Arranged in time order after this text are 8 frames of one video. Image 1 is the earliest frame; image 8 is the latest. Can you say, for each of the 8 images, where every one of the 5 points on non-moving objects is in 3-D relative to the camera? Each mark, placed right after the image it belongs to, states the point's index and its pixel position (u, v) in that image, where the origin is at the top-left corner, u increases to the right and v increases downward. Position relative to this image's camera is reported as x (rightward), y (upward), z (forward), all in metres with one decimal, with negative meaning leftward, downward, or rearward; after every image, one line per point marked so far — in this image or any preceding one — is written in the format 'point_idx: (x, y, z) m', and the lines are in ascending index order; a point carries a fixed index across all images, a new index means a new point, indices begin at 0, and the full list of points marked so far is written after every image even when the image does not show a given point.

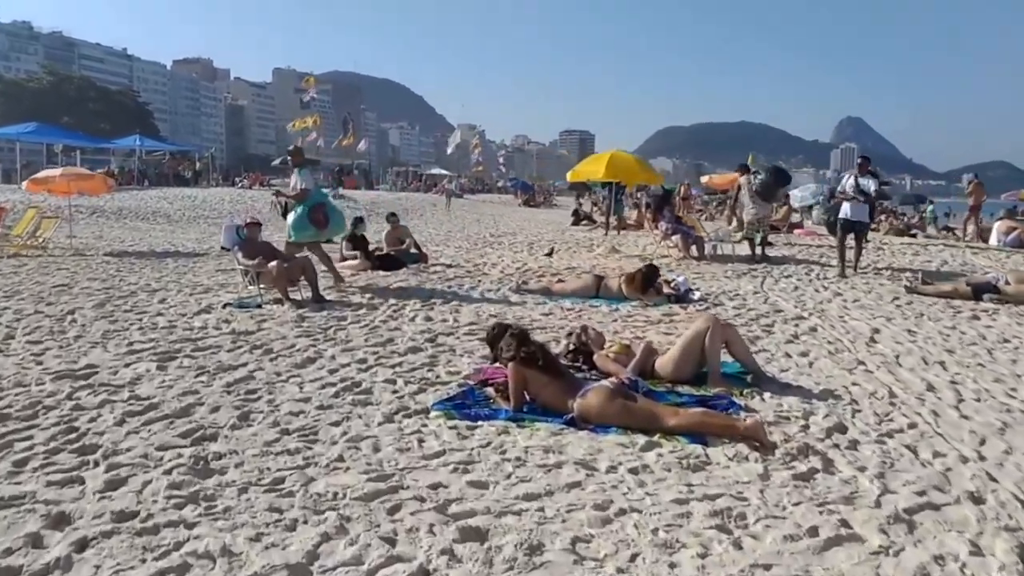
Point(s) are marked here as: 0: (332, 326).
0: (-1.5, -0.3, +6.9) m
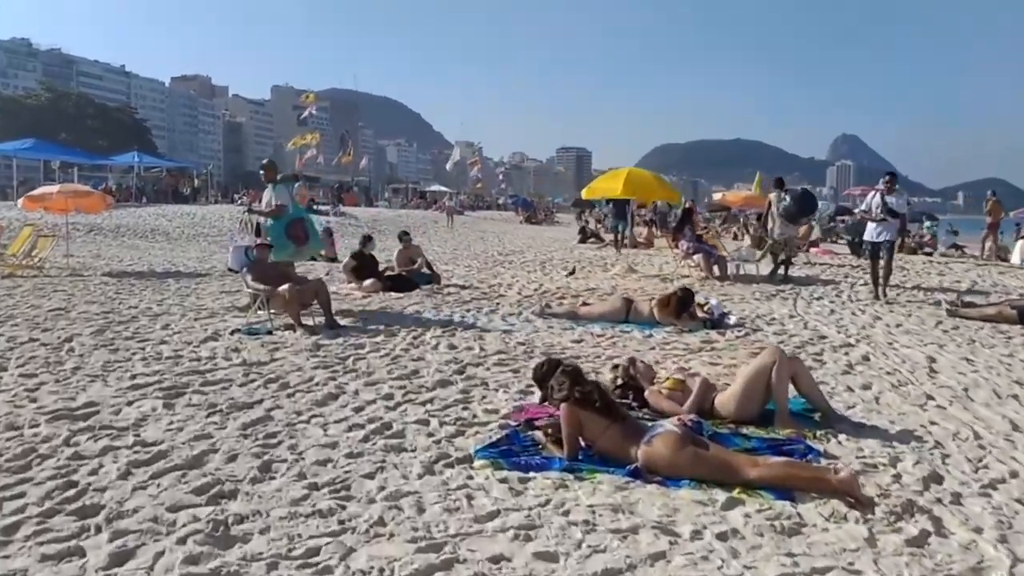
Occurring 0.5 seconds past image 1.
0: (-1.3, -0.5, +6.4) m
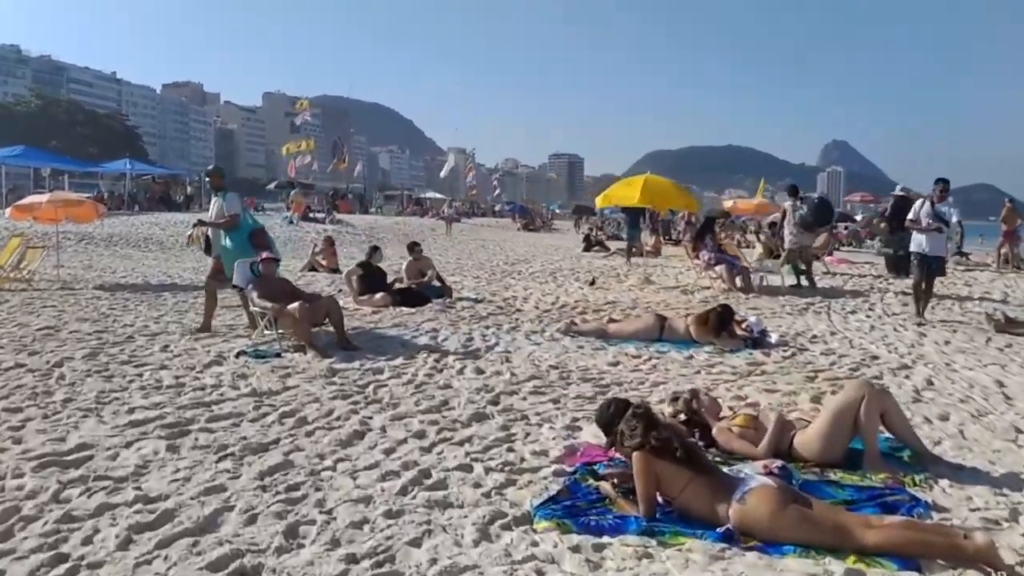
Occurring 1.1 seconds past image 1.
0: (-1.0, -0.7, +5.8) m
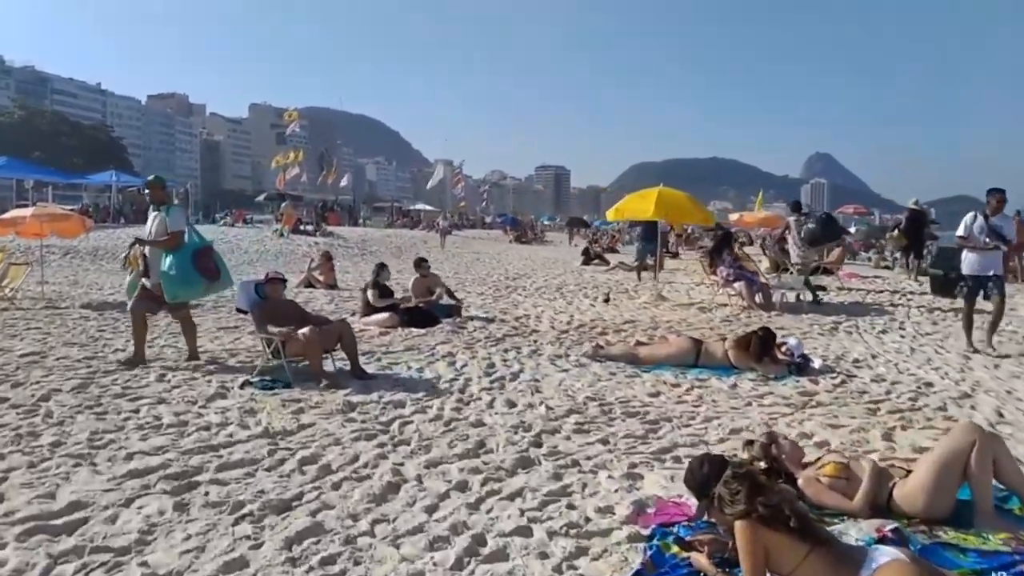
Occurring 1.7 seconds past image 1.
0: (-0.7, -0.9, +5.2) m
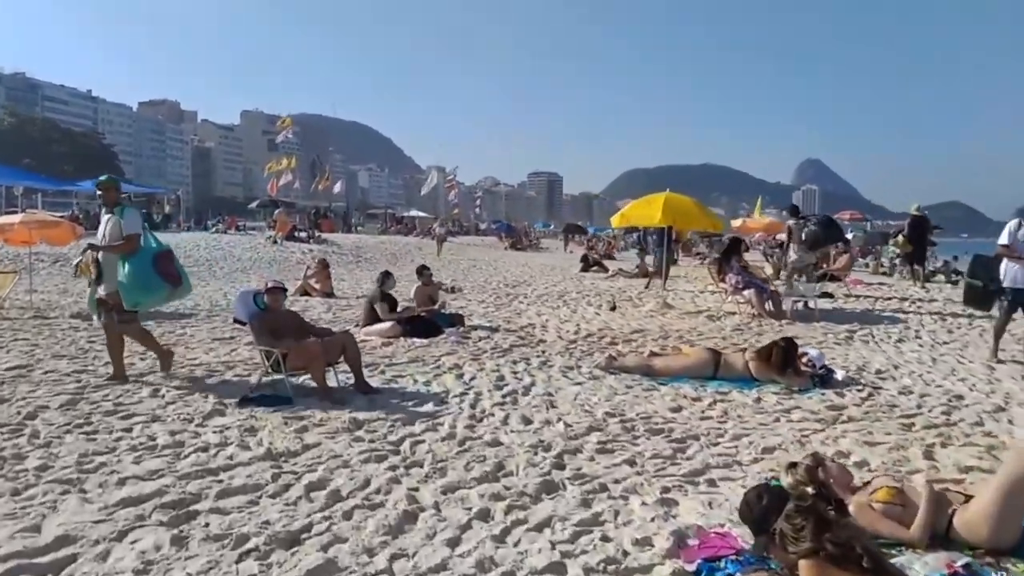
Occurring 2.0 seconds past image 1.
0: (-0.6, -0.9, +4.9) m
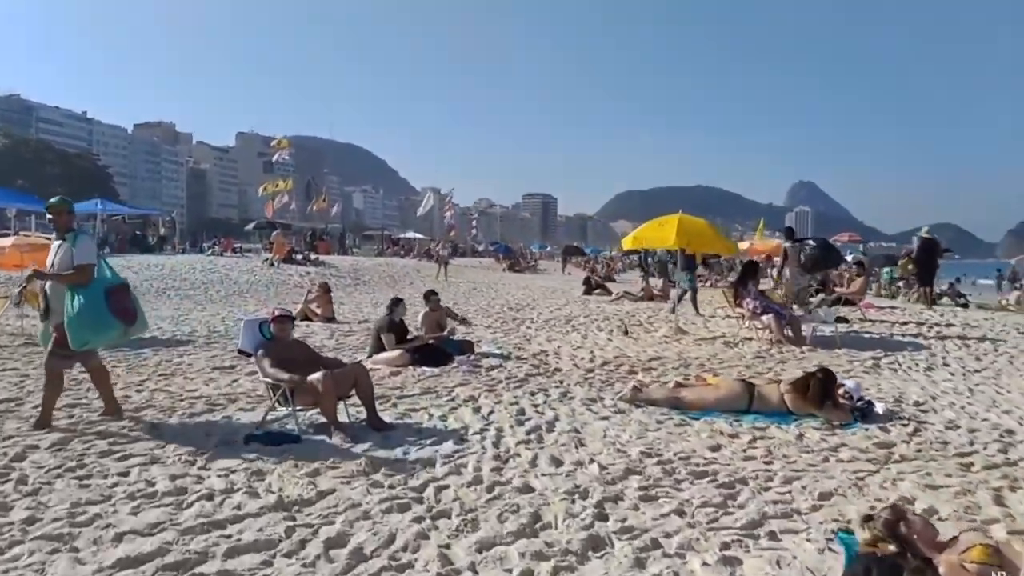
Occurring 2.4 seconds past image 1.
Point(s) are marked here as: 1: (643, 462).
0: (-0.5, -1.1, +4.5) m
1: (+0.8, -1.1, +4.9) m
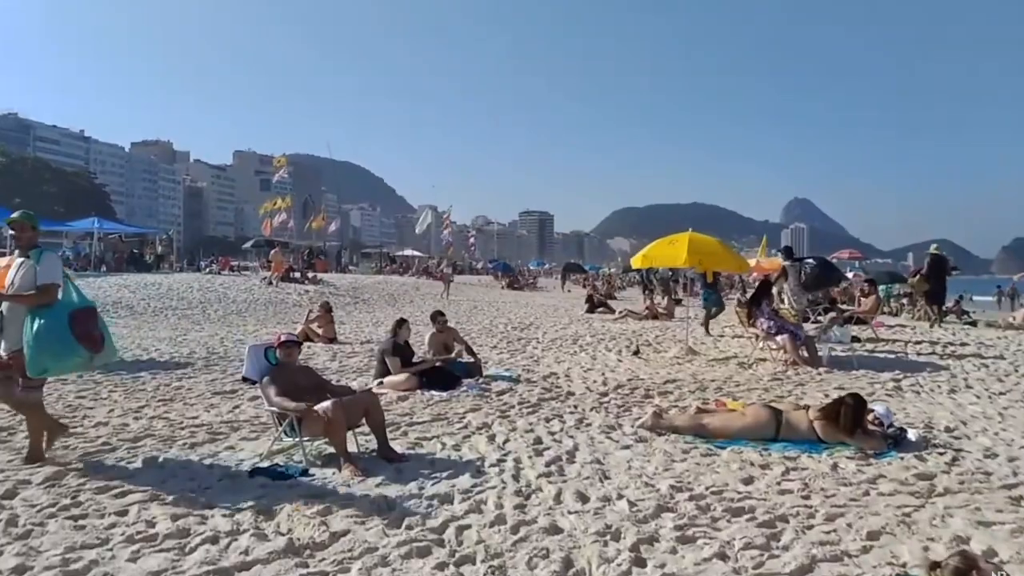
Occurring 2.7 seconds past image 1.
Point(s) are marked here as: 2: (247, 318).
0: (-0.3, -1.2, +4.2) m
1: (+0.9, -1.2, +4.6) m
2: (-6.5, -0.7, +19.8) m
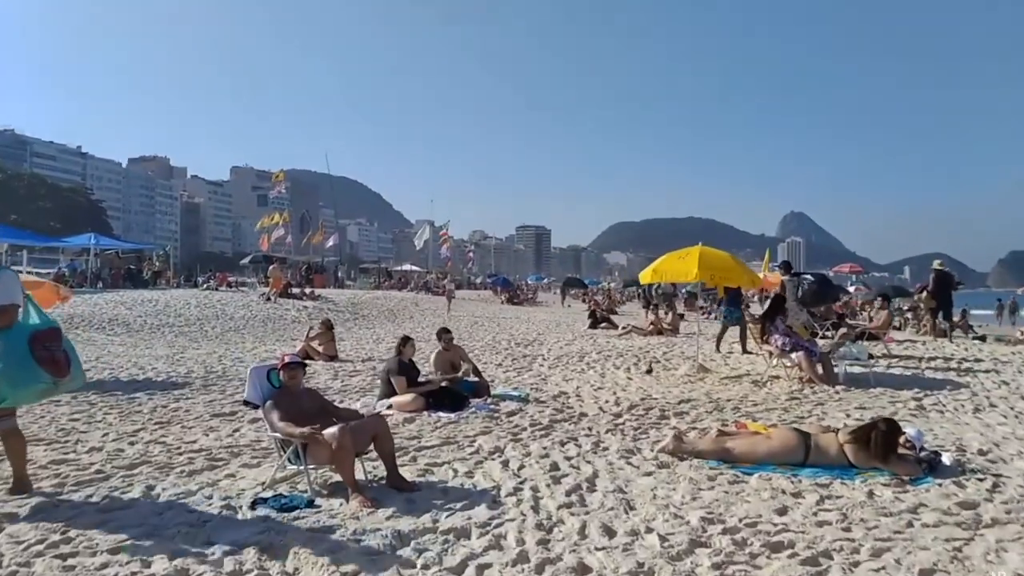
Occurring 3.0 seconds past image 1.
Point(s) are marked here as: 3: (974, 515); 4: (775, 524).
0: (-0.2, -1.3, +3.9) m
1: (+1.0, -1.3, +4.3) m
2: (-6.4, -1.1, +19.5) m
3: (+2.7, -1.3, +4.8) m
4: (+1.5, -1.3, +4.6) m
